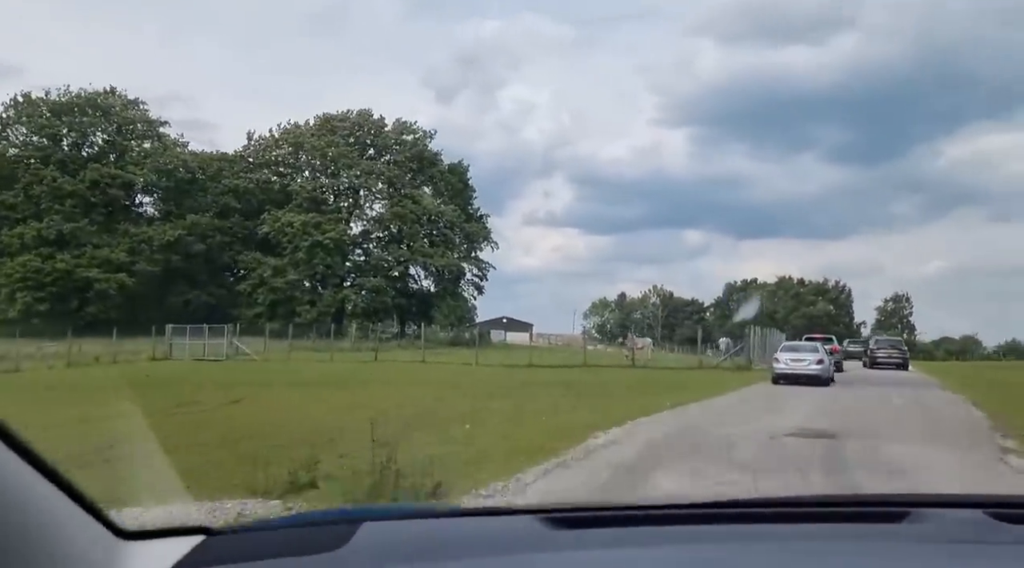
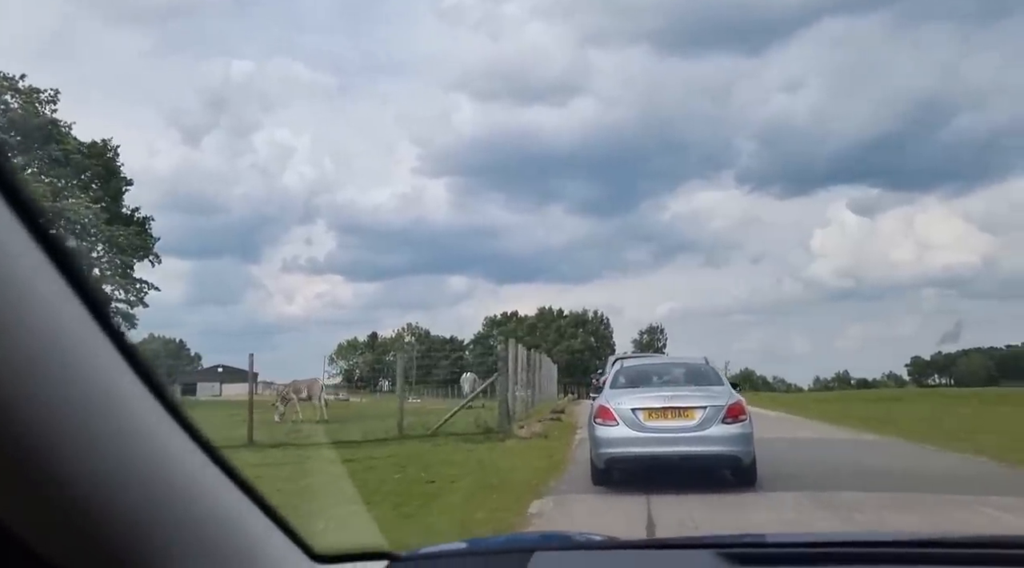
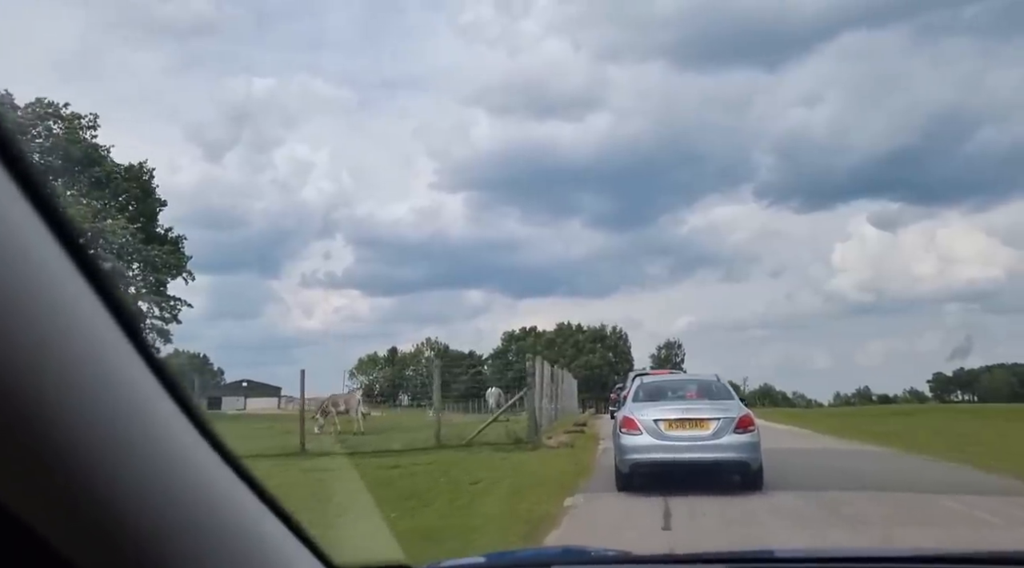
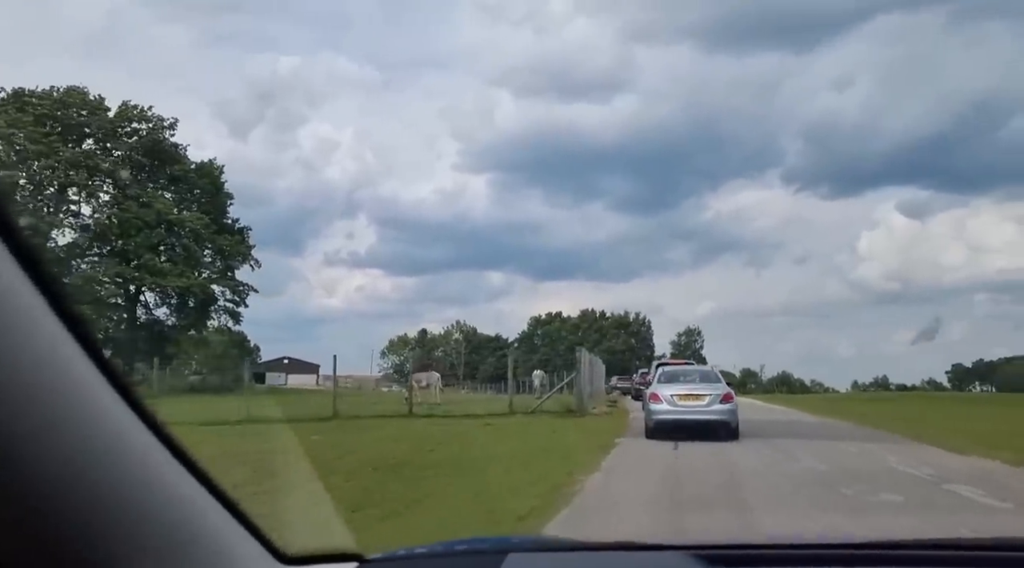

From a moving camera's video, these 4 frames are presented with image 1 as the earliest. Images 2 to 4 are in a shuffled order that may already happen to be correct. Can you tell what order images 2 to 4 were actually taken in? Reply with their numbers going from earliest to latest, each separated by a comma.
4, 3, 2
